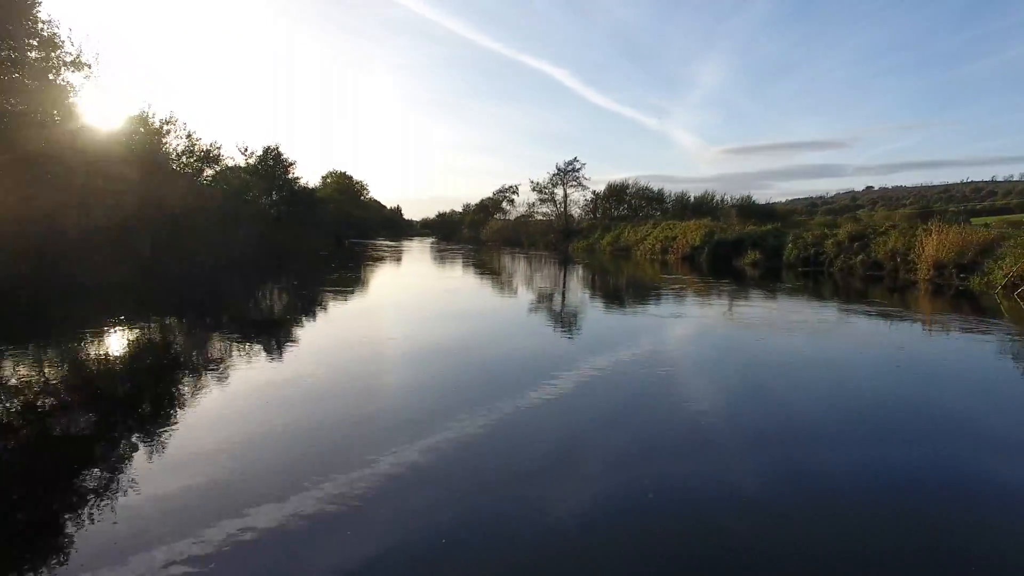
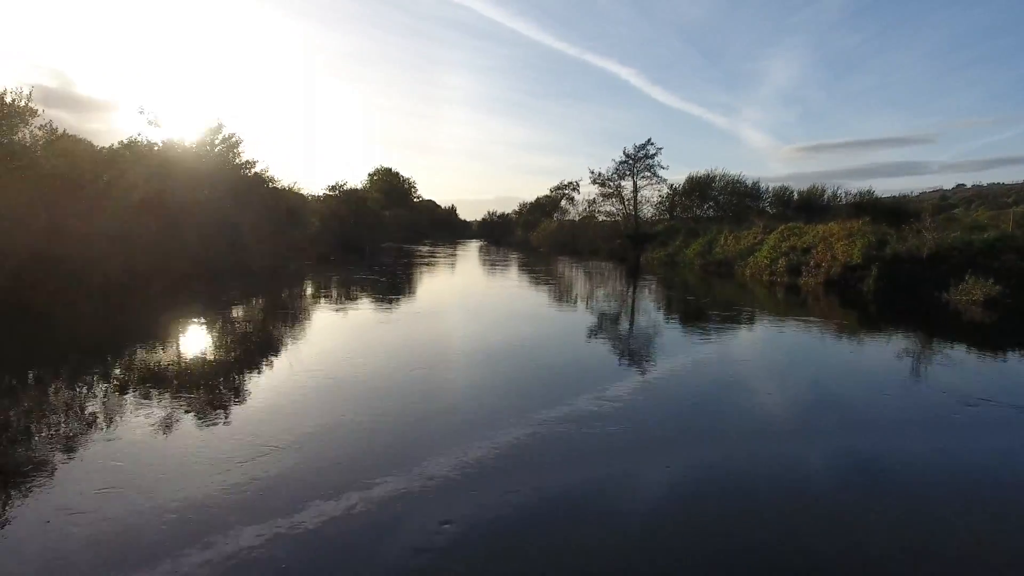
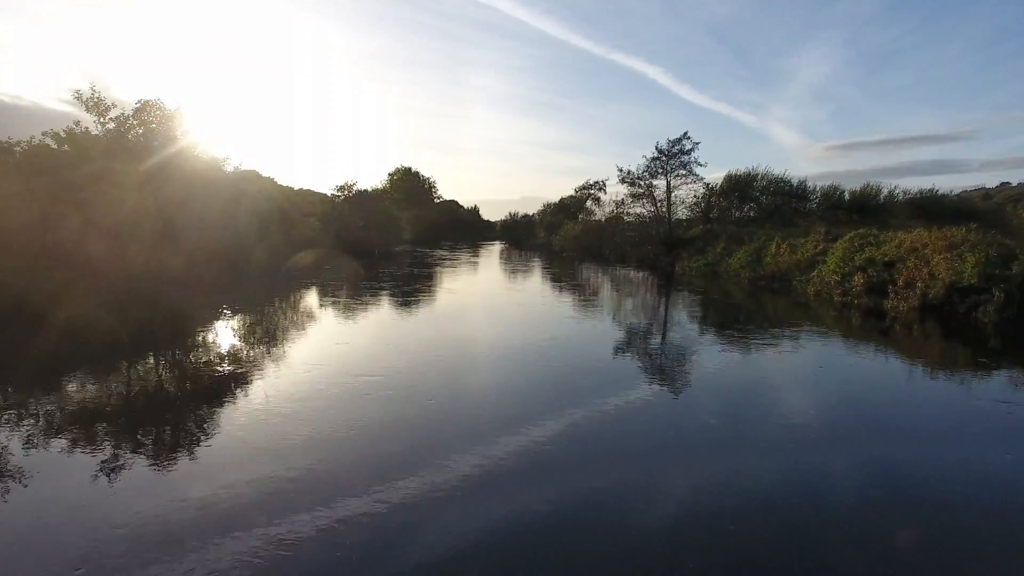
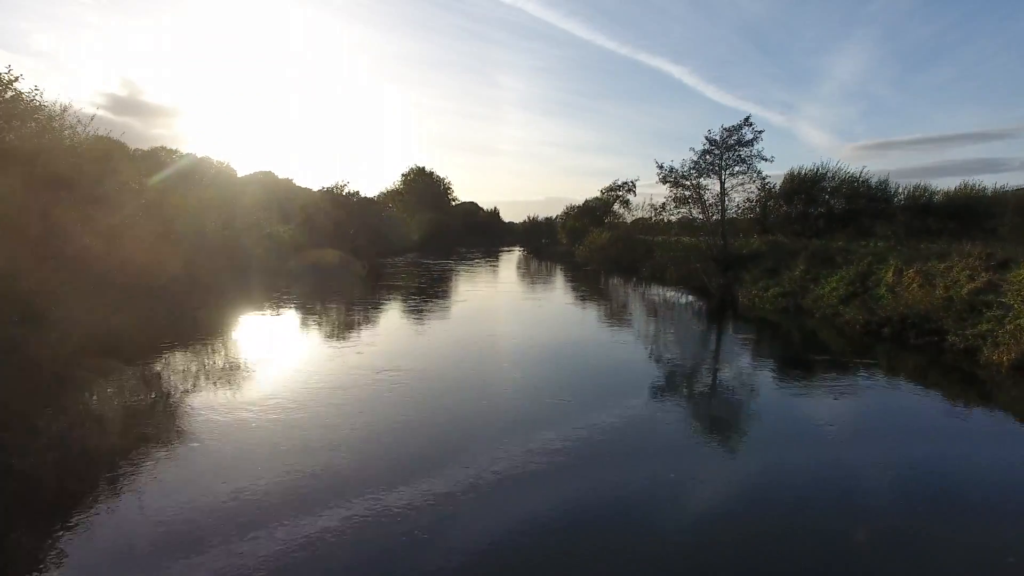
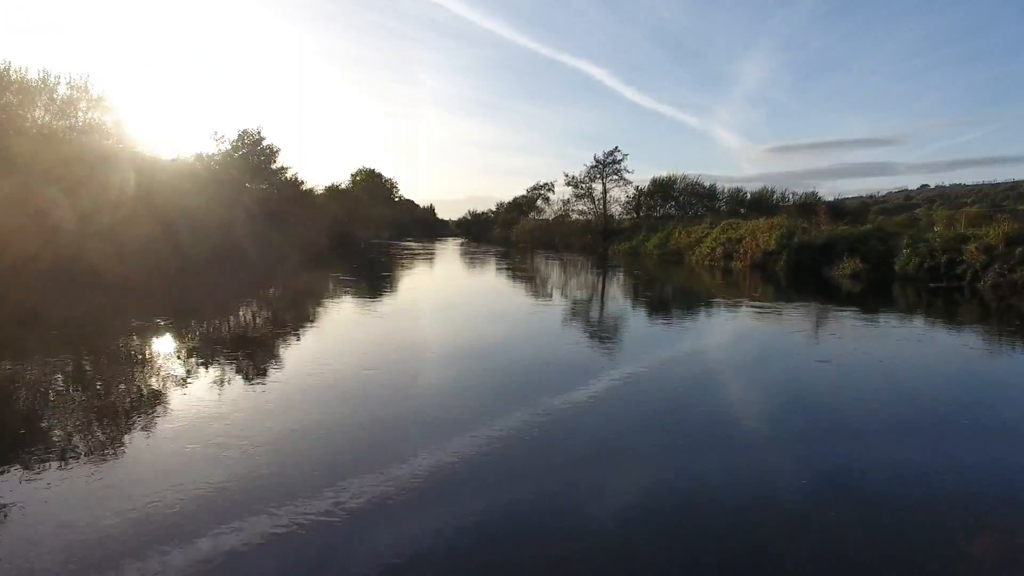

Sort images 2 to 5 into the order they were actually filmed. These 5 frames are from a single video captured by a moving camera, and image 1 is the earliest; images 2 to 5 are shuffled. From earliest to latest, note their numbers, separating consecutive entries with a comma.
5, 2, 3, 4
